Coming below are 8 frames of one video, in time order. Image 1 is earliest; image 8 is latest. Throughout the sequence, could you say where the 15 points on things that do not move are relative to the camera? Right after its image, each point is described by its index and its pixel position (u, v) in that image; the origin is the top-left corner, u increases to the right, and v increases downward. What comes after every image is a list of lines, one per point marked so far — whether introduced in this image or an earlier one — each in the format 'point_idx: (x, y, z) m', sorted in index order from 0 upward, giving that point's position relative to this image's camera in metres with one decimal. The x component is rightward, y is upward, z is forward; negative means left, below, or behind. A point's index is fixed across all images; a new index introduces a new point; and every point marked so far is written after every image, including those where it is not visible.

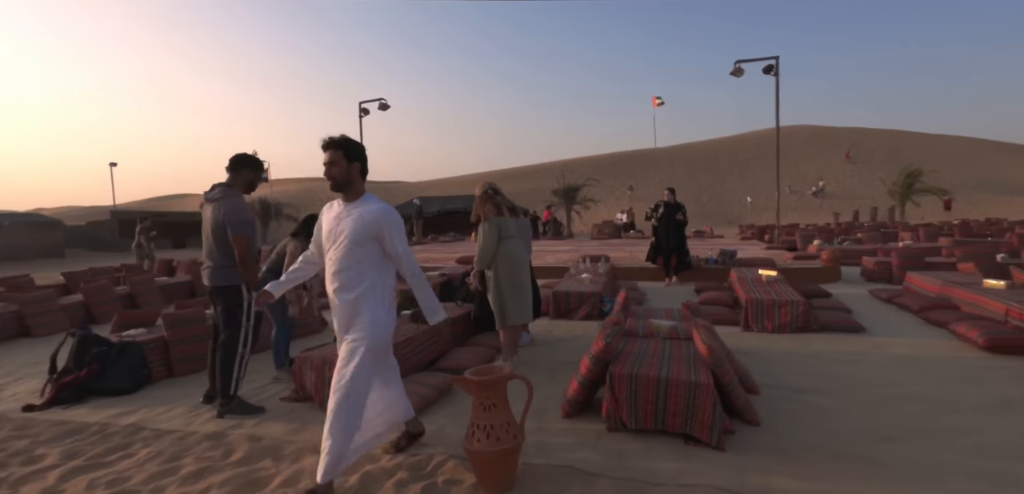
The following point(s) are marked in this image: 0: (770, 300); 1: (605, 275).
0: (+3.3, -0.7, +6.3) m
1: (+1.6, -0.5, +8.5) m
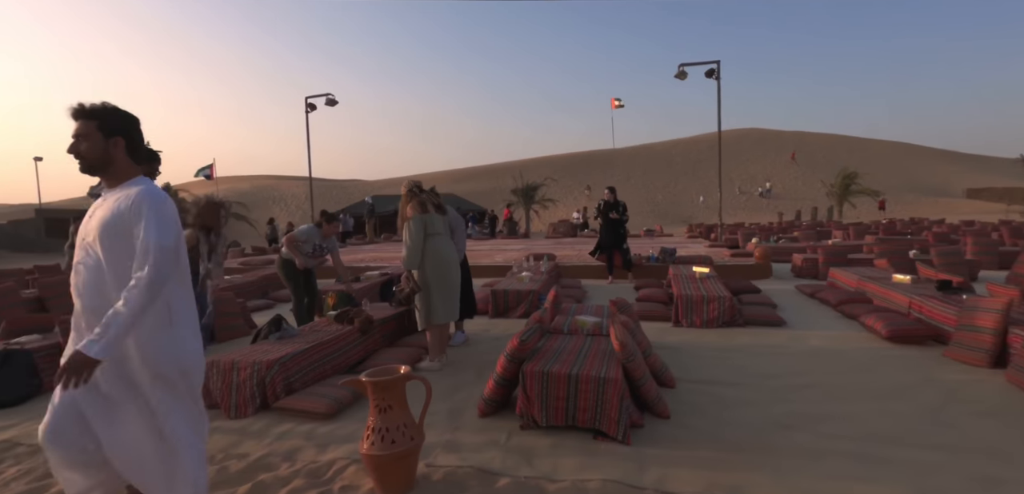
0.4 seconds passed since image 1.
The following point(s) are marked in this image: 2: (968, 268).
0: (+2.4, -0.6, +6.5) m
1: (+0.6, -0.5, +8.6) m
2: (+8.7, -0.4, +9.4) m
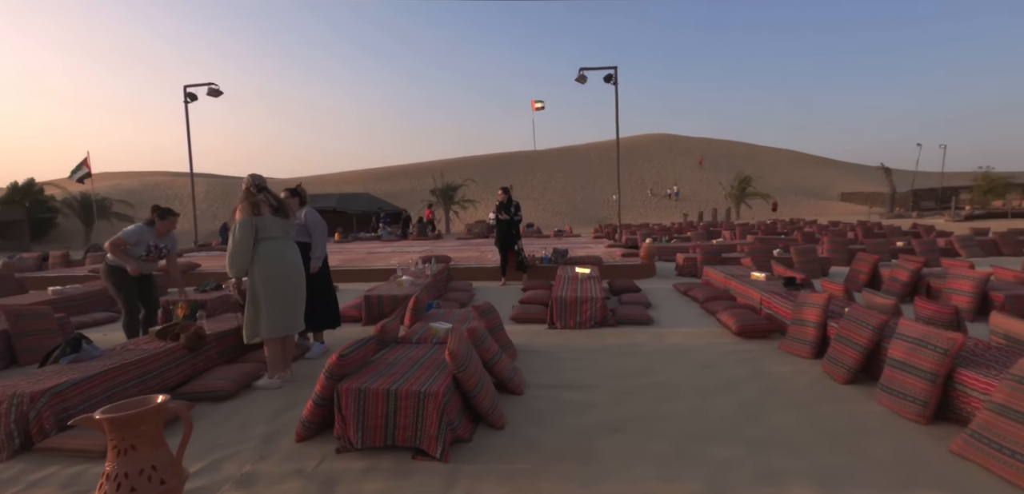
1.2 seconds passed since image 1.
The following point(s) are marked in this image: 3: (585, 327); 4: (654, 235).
0: (+0.8, -0.7, +6.6) m
1: (-1.4, -0.5, +8.4) m
2: (+6.5, -0.4, +10.4) m
3: (+1.0, -1.1, +6.5) m
4: (+5.5, +0.5, +19.1) m
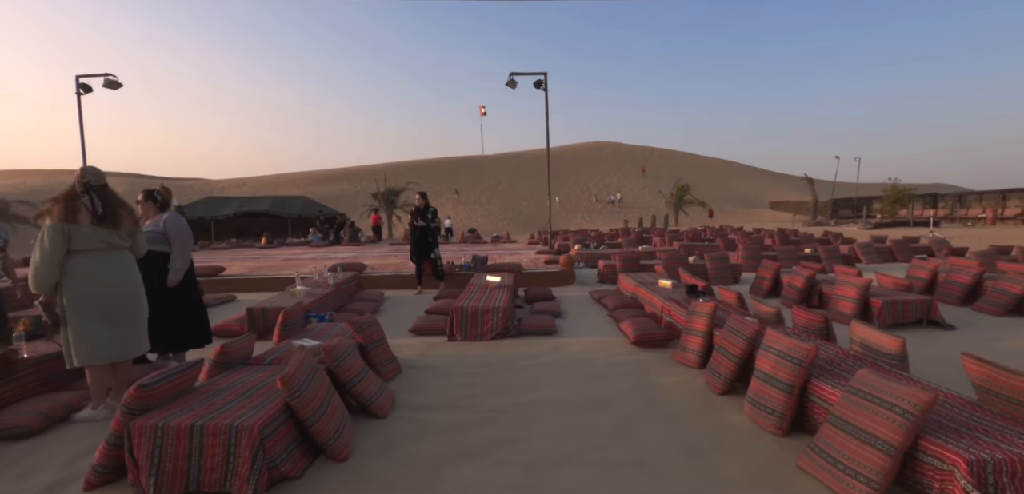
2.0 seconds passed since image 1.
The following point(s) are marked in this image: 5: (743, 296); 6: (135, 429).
0: (-0.5, -0.8, +6.4) m
1: (-2.8, -0.6, +7.9) m
2: (+4.8, -0.5, +10.7) m
3: (-0.3, -1.2, +6.2) m
4: (+2.8, +0.2, +19.3) m
5: (+2.9, -0.6, +6.2) m
6: (-1.9, -0.9, +2.5) m
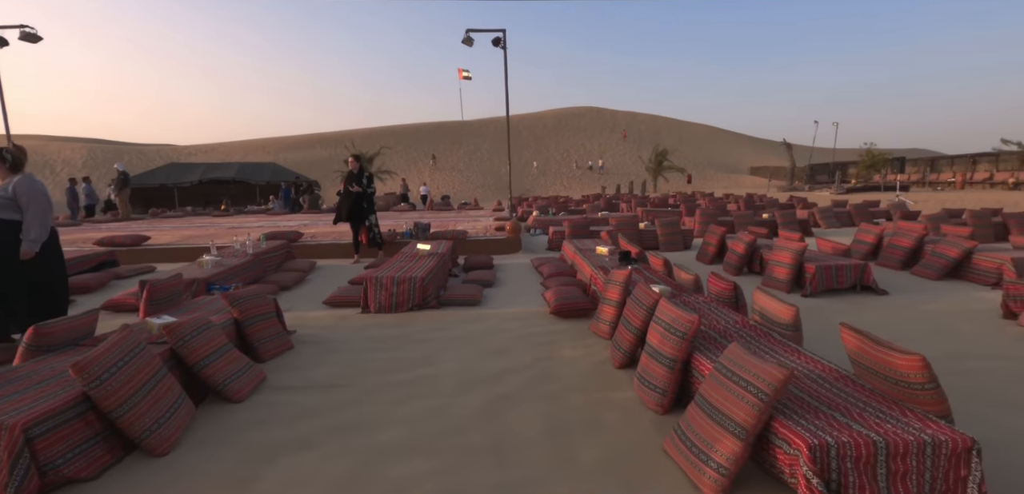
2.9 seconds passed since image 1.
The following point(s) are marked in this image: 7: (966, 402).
0: (-1.5, -0.4, +6.0) m
1: (-3.9, -0.1, +7.4) m
2: (+3.6, +0.2, +10.5) m
3: (-1.3, -0.8, +5.9) m
4: (+1.4, +1.5, +19.0) m
5: (+1.9, -0.2, +5.9) m
6: (-2.8, -0.8, +2.1) m
7: (+3.0, -1.0, +3.3) m
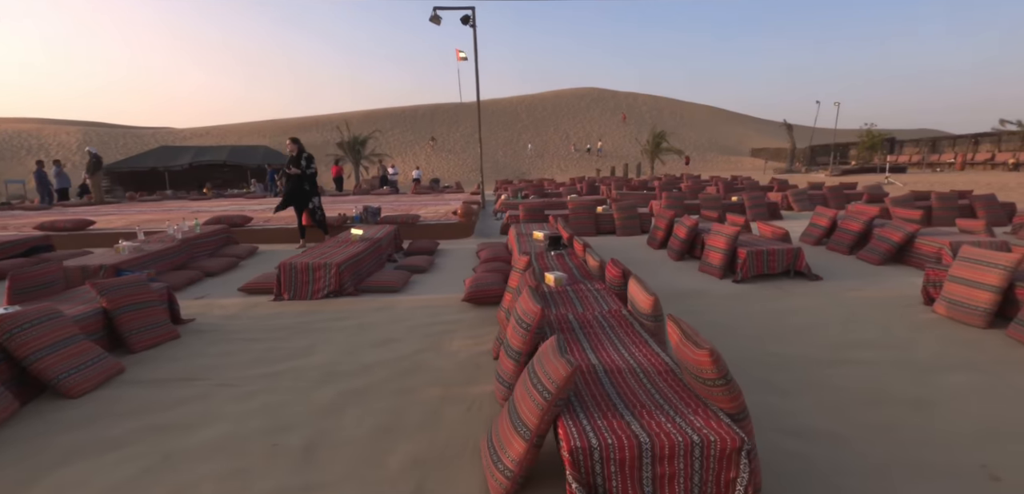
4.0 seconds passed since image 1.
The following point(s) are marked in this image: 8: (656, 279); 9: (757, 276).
0: (-2.5, -0.2, +5.8) m
1: (-4.9, +0.1, +7.3) m
2: (+2.7, +0.5, +10.3) m
3: (-2.3, -0.6, +5.8) m
4: (+0.4, +2.1, +18.7) m
5: (+0.9, 0.0, +5.7) m
6: (-3.8, -0.8, +2.0) m
7: (+2.0, -0.9, +3.1) m
8: (+1.9, -0.4, +6.6) m
9: (+3.2, -0.4, +6.5) m
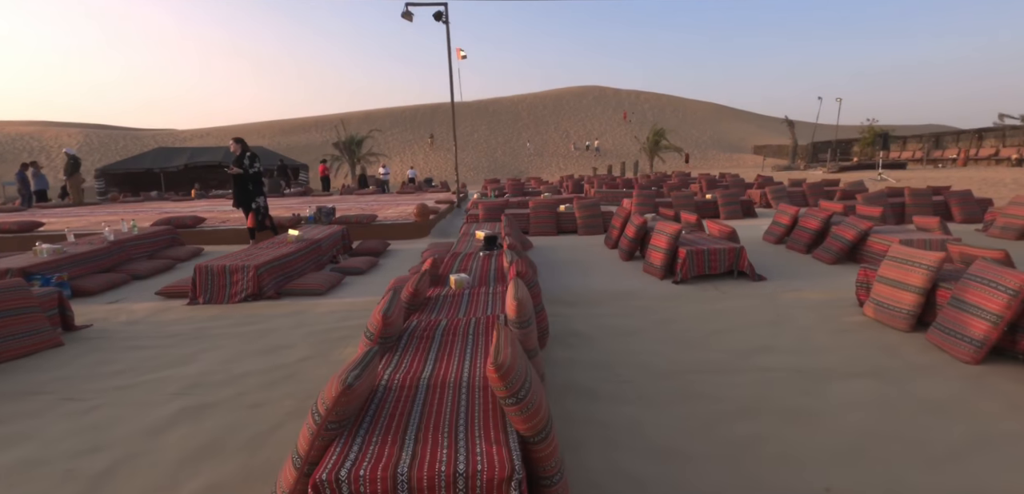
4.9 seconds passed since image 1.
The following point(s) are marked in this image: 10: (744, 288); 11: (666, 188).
0: (-3.3, -0.2, +5.6) m
1: (-5.7, 0.0, +7.1) m
2: (+1.8, +0.6, +10.1) m
3: (-3.1, -0.6, +5.6) m
4: (-0.4, +2.2, +18.5) m
5: (+0.1, 0.0, +5.5) m
6: (-4.6, -0.8, +1.8) m
7: (+1.1, -0.9, +2.9) m
8: (+1.1, -0.4, +6.4) m
9: (+2.4, -0.4, +6.2) m
10: (+2.8, -0.5, +5.9) m
11: (+5.3, +2.1, +17.4) m
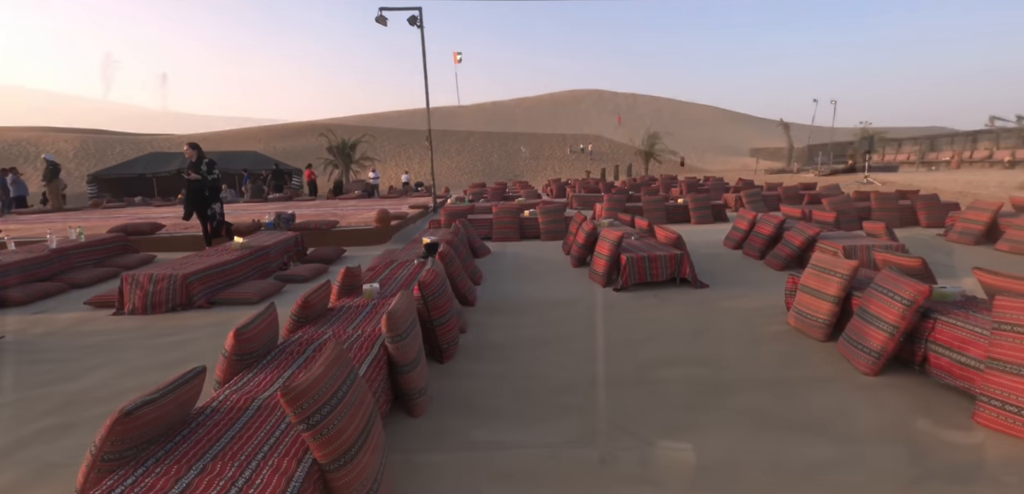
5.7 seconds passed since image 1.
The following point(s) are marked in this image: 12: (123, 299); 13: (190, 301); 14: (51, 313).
0: (-4.1, -0.3, +5.5) m
1: (-6.5, -0.1, +7.0) m
2: (+1.1, +0.4, +10.0) m
3: (-3.9, -0.7, +5.5) m
4: (-1.2, +2.0, +18.4) m
5: (-0.7, -0.1, +5.4) m
6: (-5.4, -0.9, +1.7) m
7: (+0.4, -1.0, +2.8) m
8: (+0.3, -0.5, +6.3) m
9: (+1.6, -0.5, +6.1) m
10: (+2.0, -0.6, +5.8) m
11: (+4.5, +1.9, +17.3) m
12: (-4.3, -0.6, +5.5) m
13: (-3.6, -0.6, +5.6) m
14: (-5.1, -0.7, +5.4) m
